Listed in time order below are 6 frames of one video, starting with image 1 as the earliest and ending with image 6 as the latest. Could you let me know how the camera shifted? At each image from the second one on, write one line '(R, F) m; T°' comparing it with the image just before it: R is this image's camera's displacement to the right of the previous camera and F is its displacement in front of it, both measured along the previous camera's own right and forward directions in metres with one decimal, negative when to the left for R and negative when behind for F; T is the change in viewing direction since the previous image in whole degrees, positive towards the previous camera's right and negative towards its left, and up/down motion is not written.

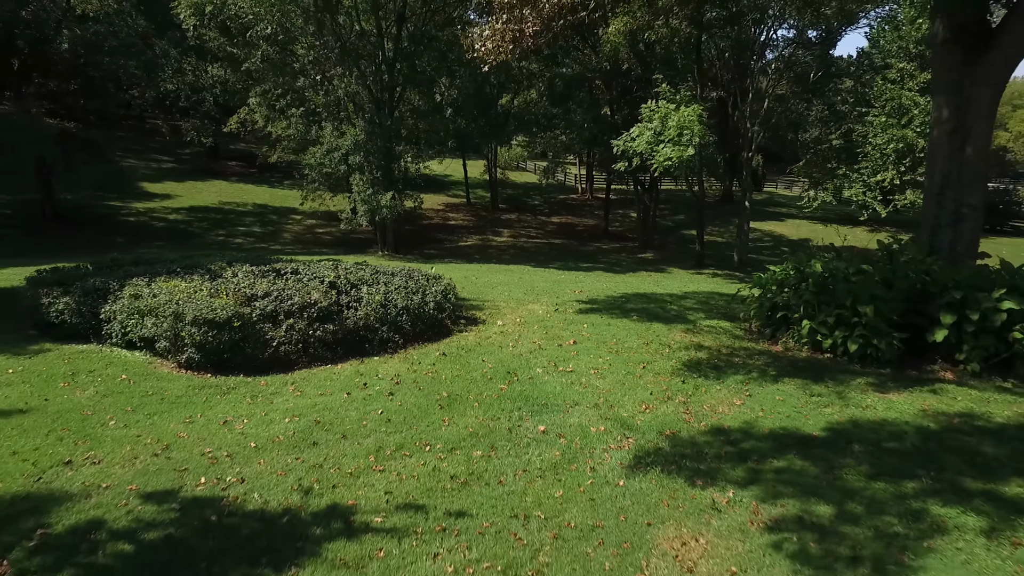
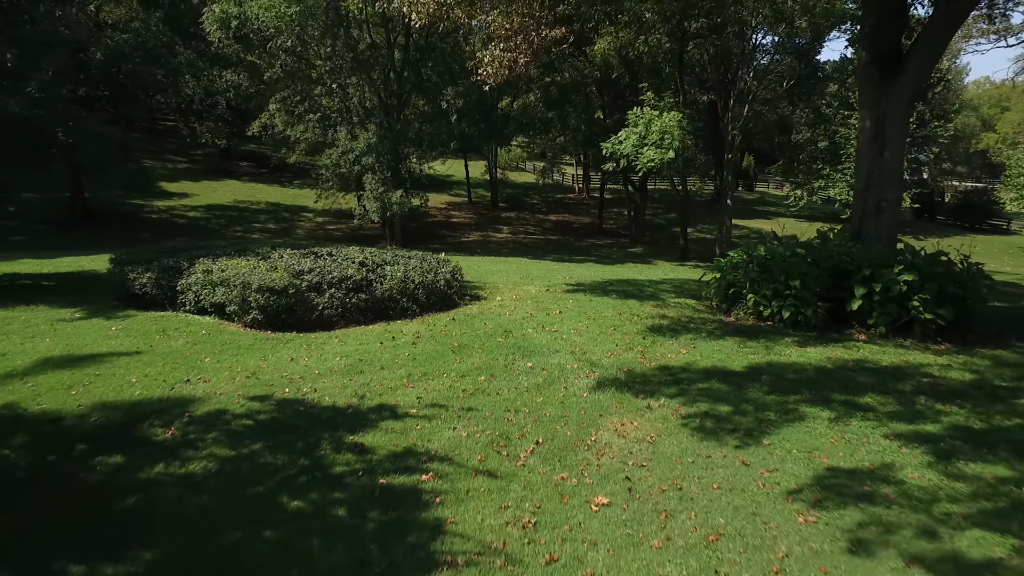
(0.0, -1.8) m; 0°
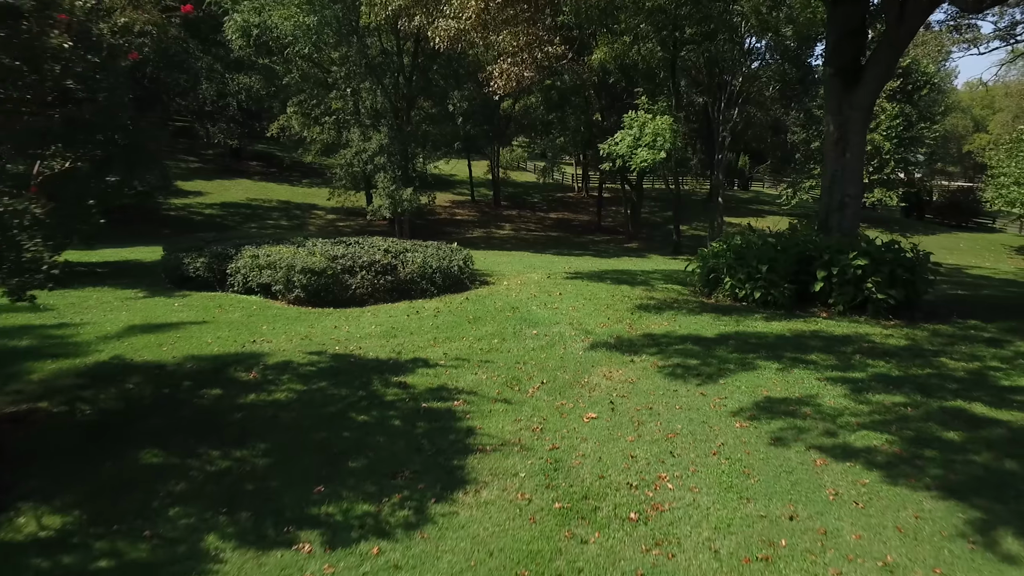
(-0.1, -1.4) m; 0°
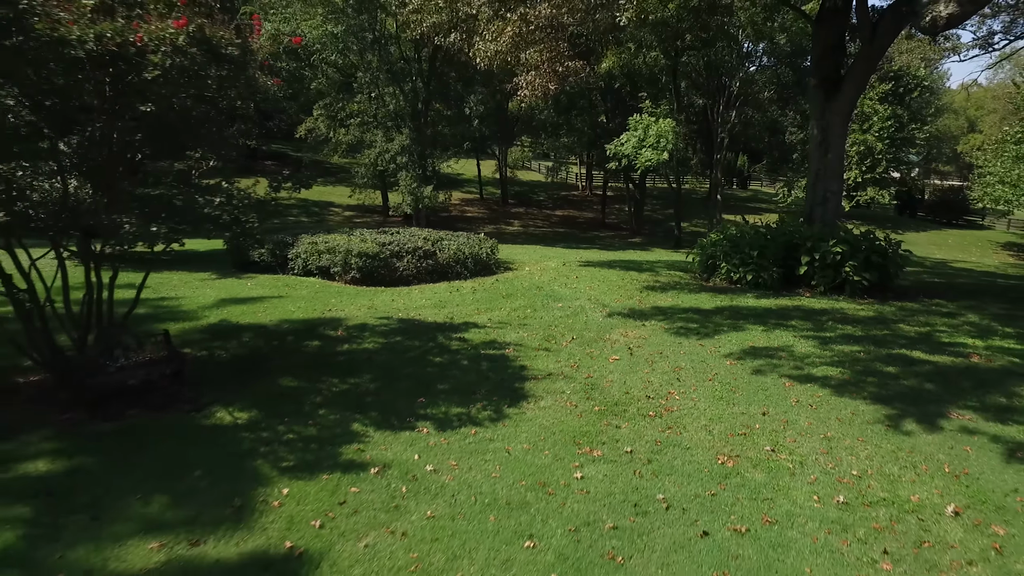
(-0.3, -1.6) m; 0°
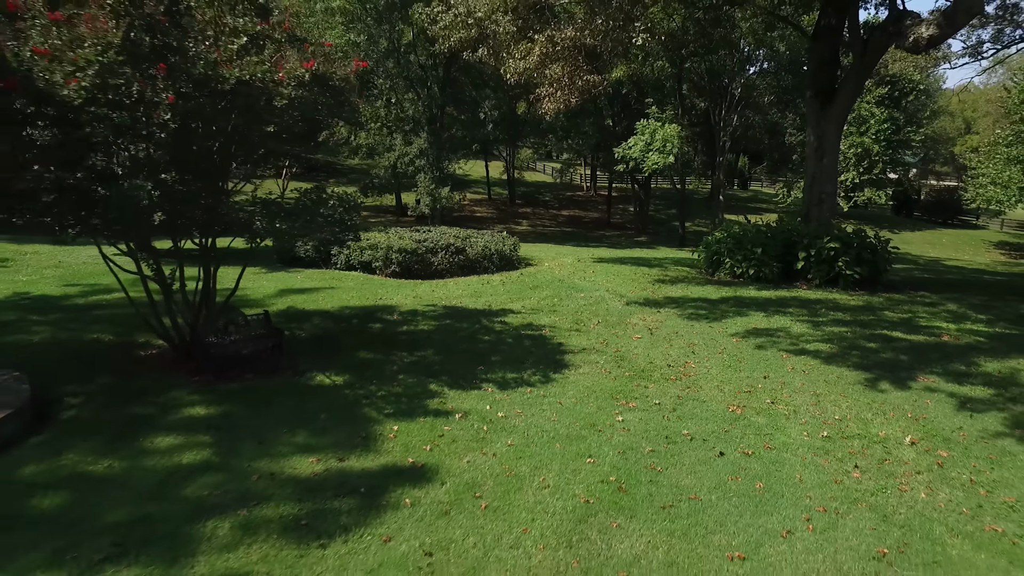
(-0.3, -1.2) m; 0°
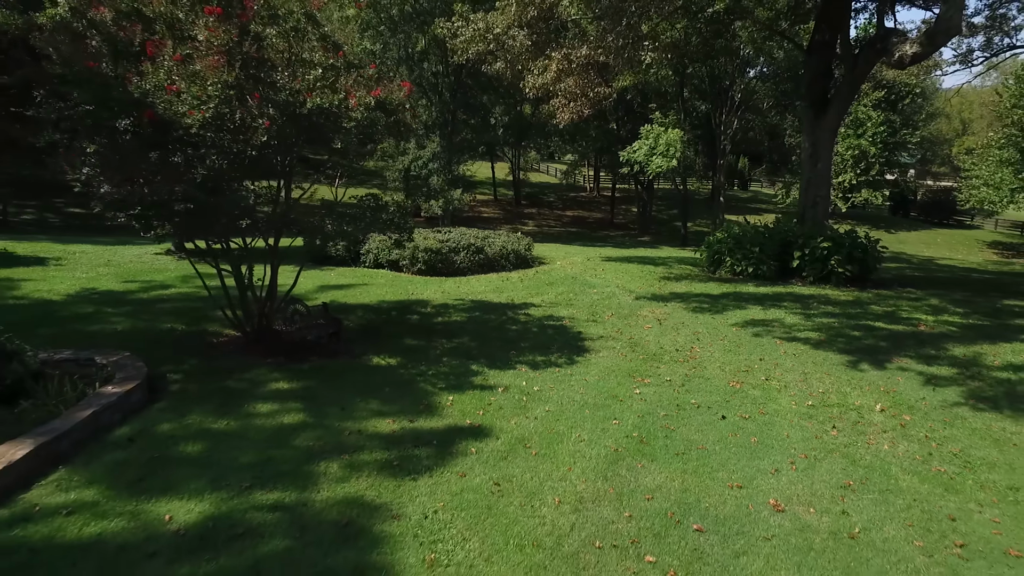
(-0.2, -1.1) m; 0°
